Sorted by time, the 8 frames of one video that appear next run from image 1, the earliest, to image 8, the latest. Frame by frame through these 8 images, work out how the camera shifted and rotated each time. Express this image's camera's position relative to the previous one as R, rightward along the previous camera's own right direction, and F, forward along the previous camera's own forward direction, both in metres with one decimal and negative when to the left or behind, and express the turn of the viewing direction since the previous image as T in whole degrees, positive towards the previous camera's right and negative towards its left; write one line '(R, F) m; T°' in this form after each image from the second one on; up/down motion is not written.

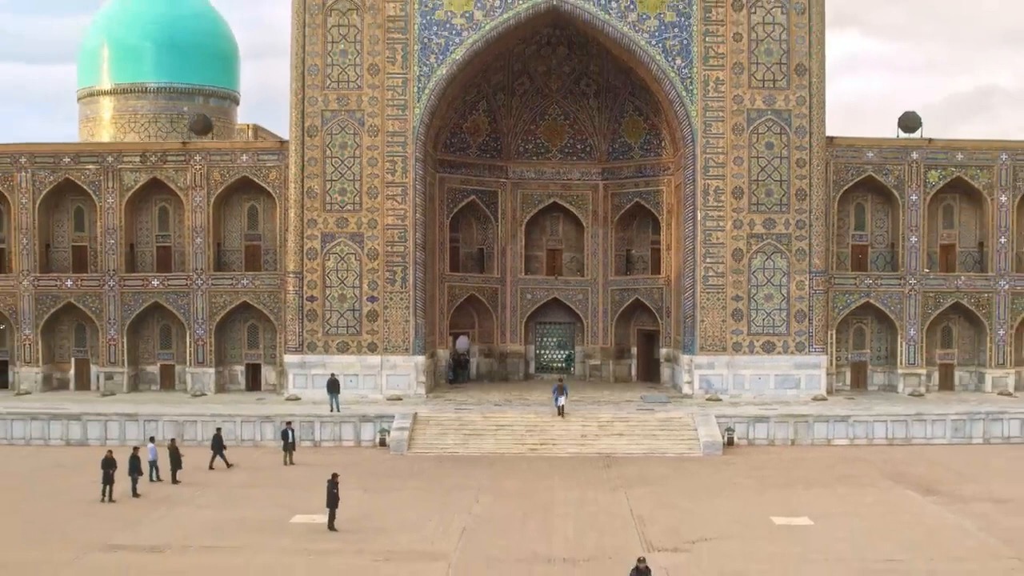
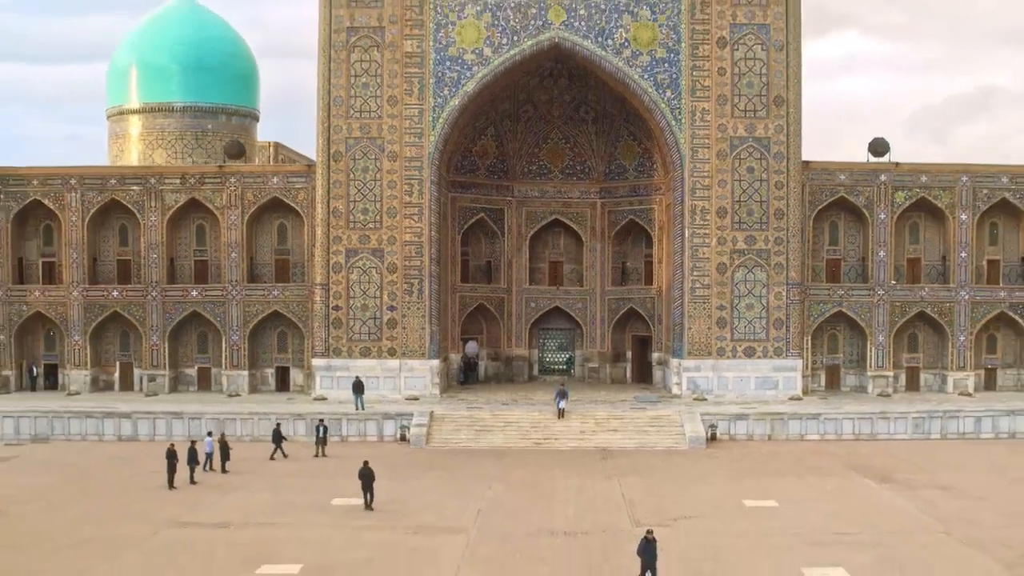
(-0.1, -1.4) m; 0°
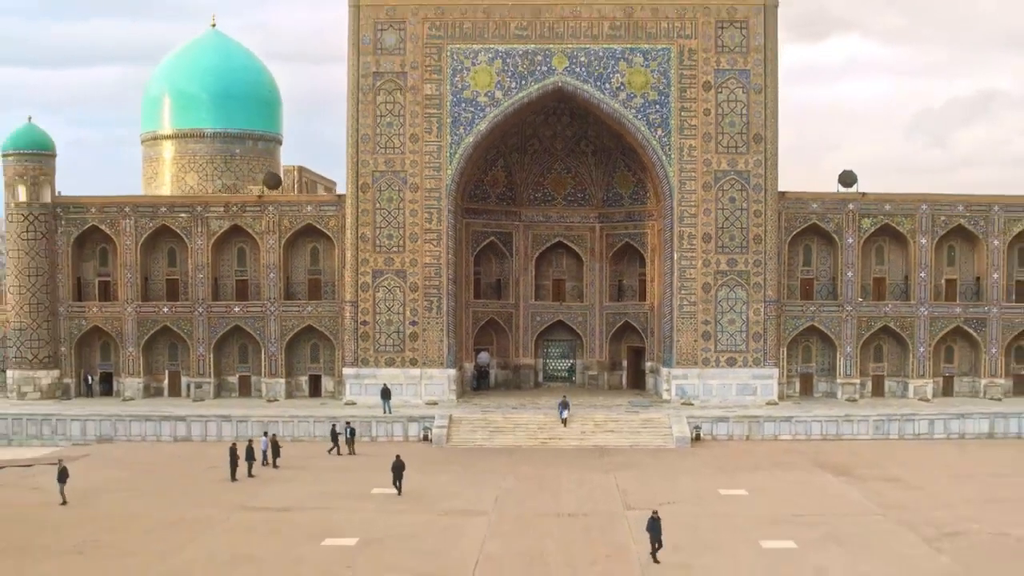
(-0.1, -1.8) m; 0°
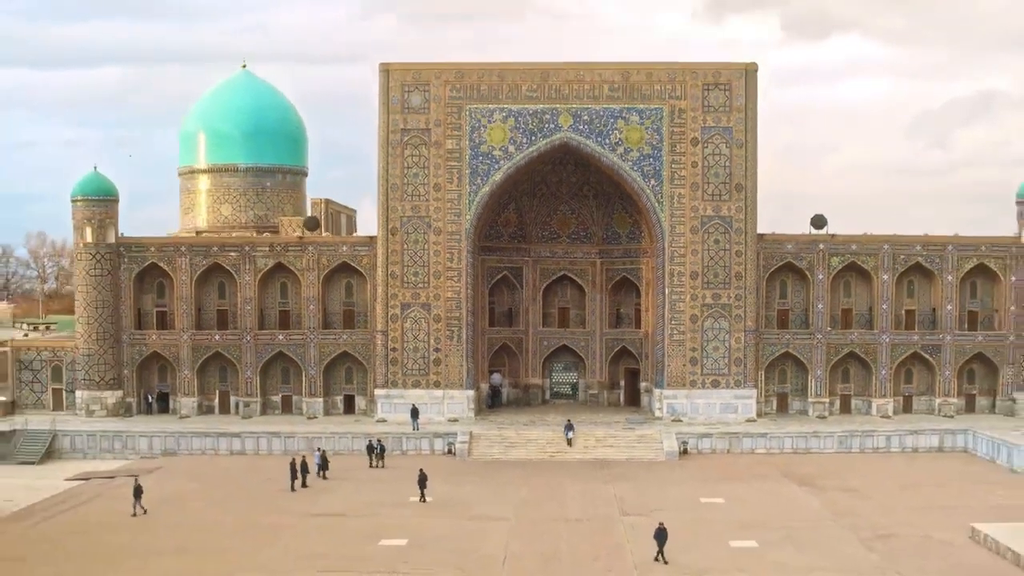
(-0.2, -2.2) m; 0°
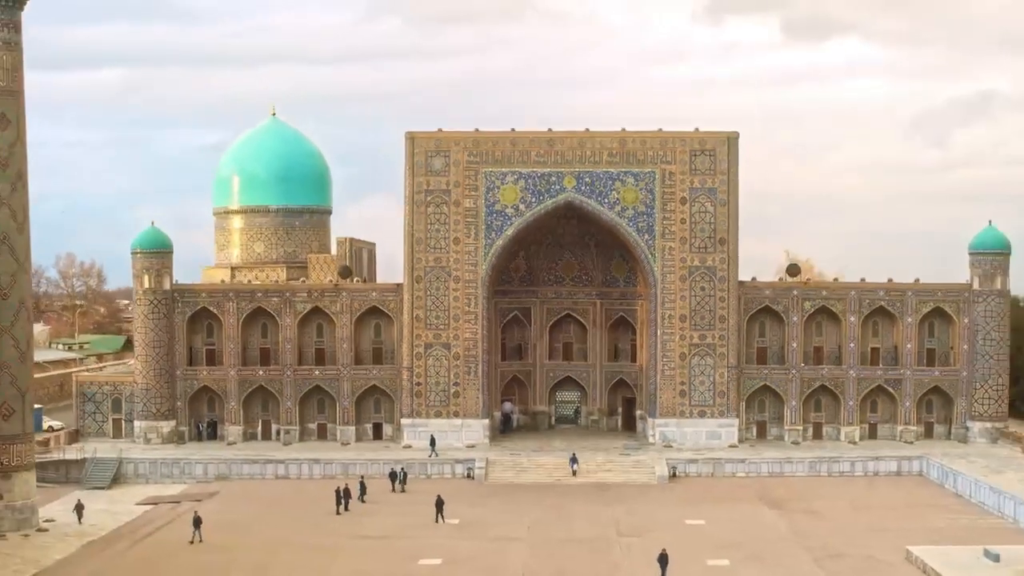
(-0.2, -2.4) m; 0°
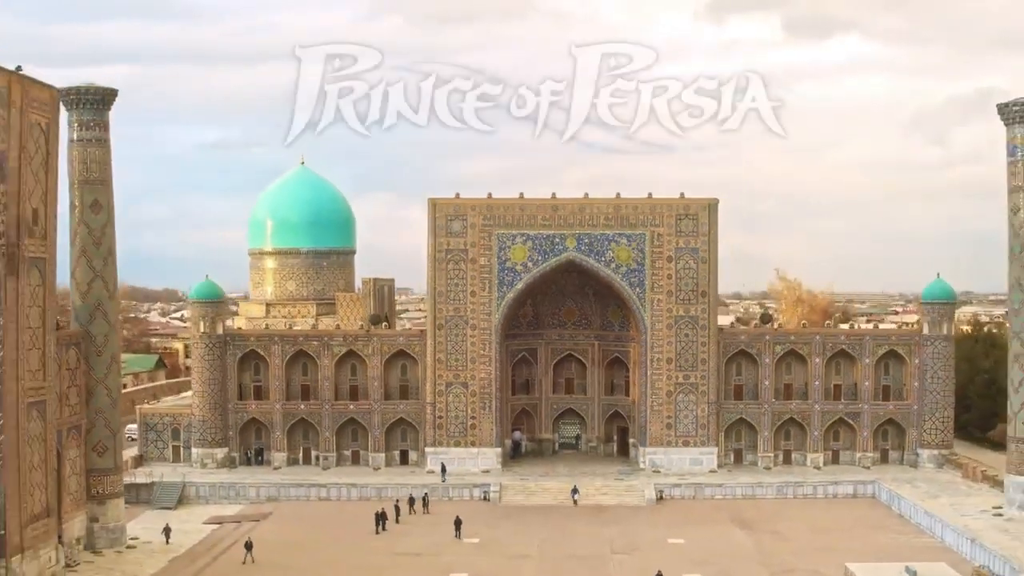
(-0.2, -3.2) m; 0°
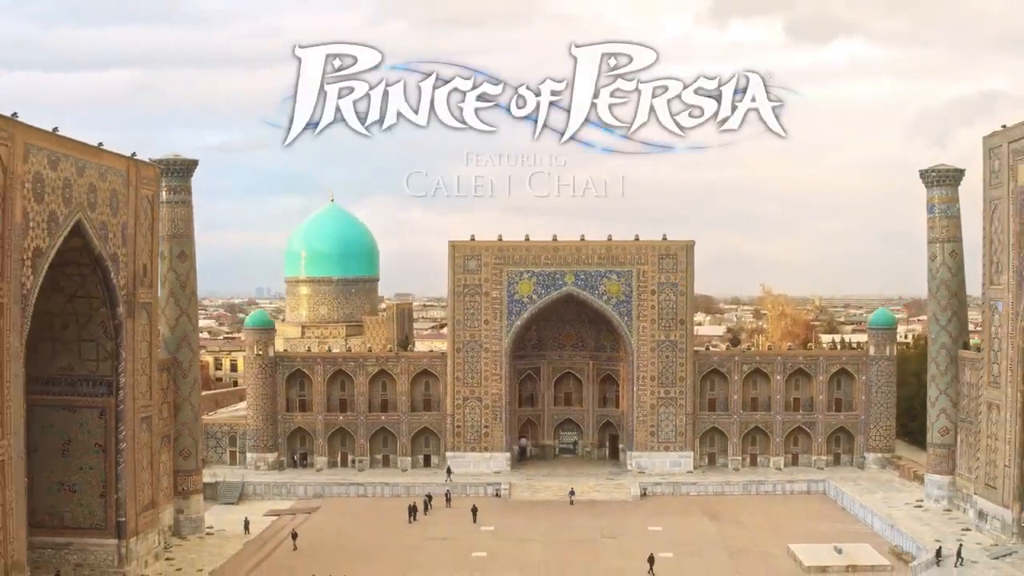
(-0.2, -4.3) m; 0°
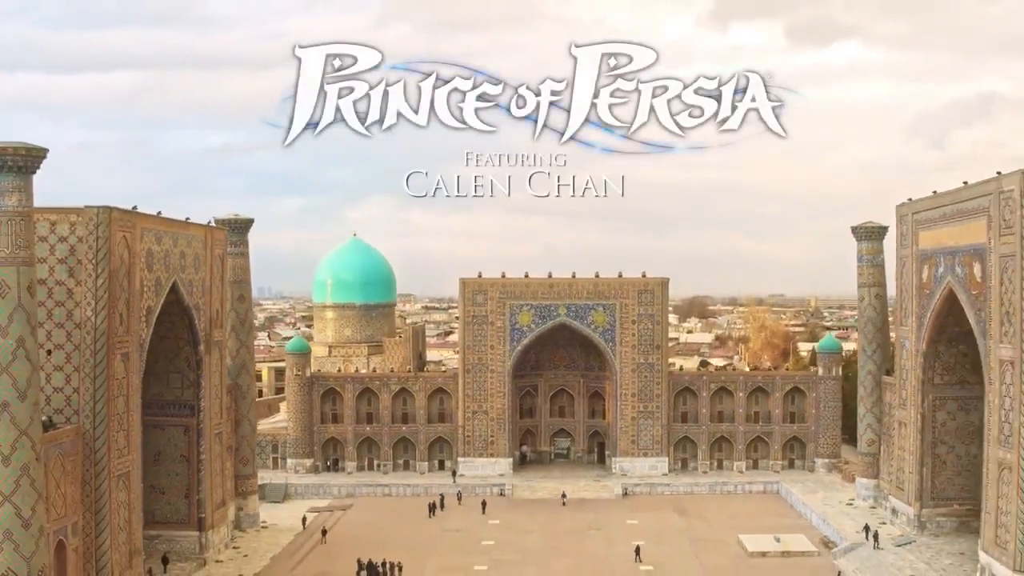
(0.0, -4.9) m; 0°
